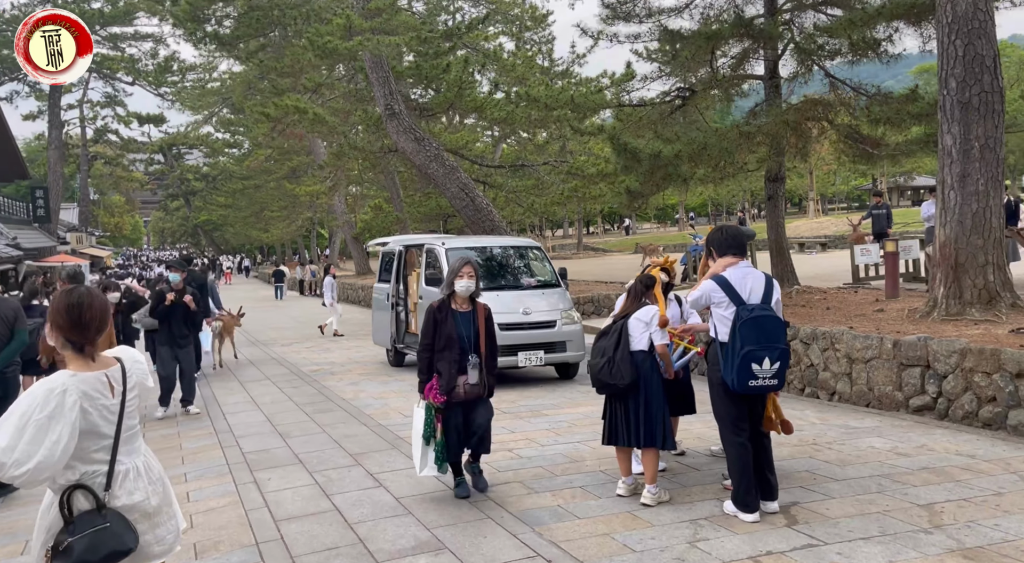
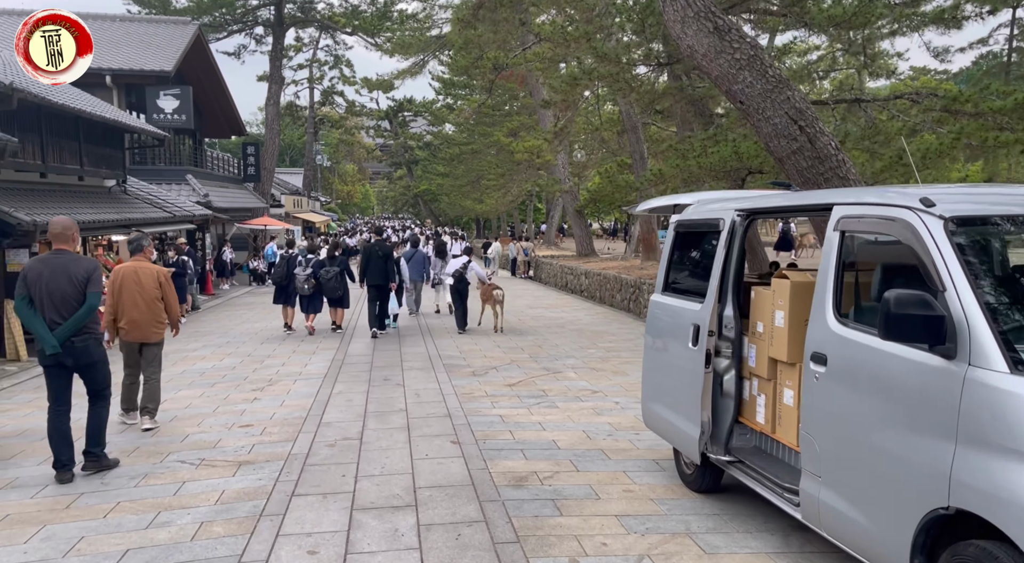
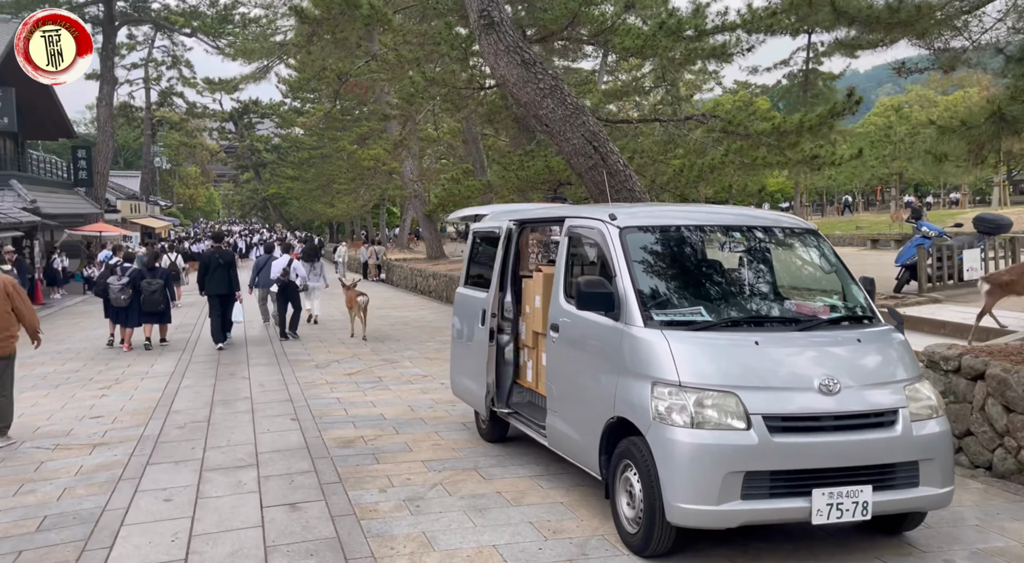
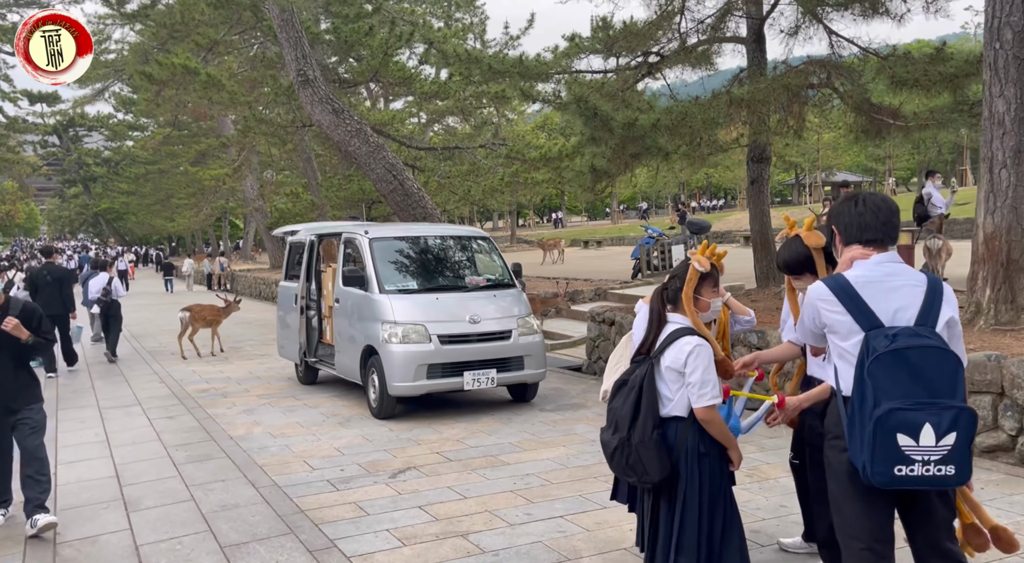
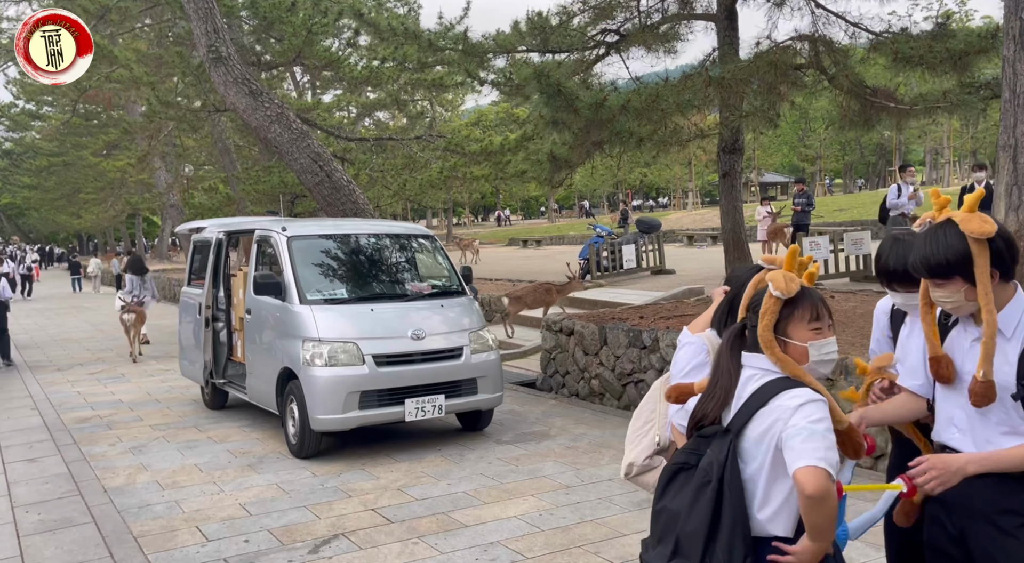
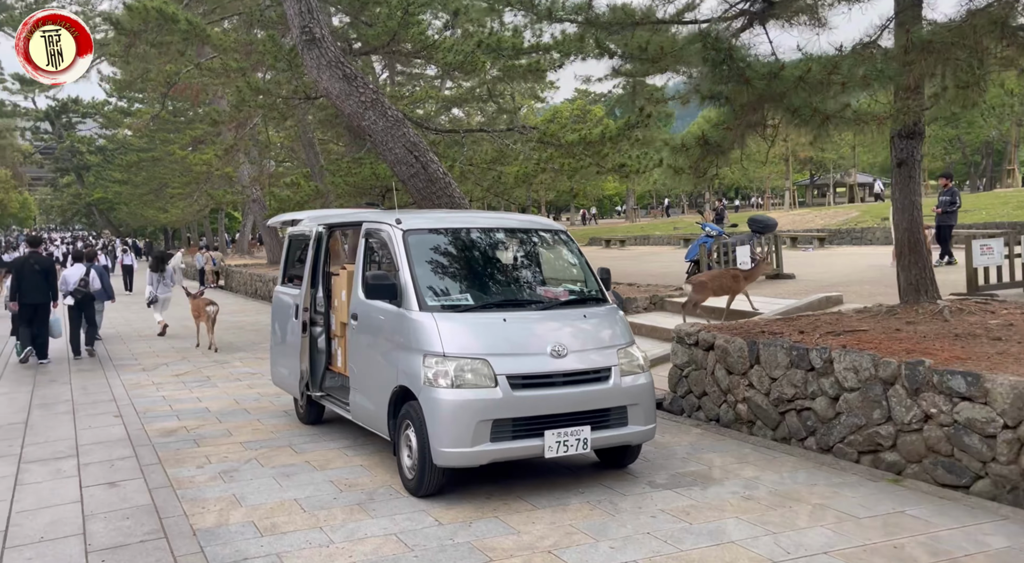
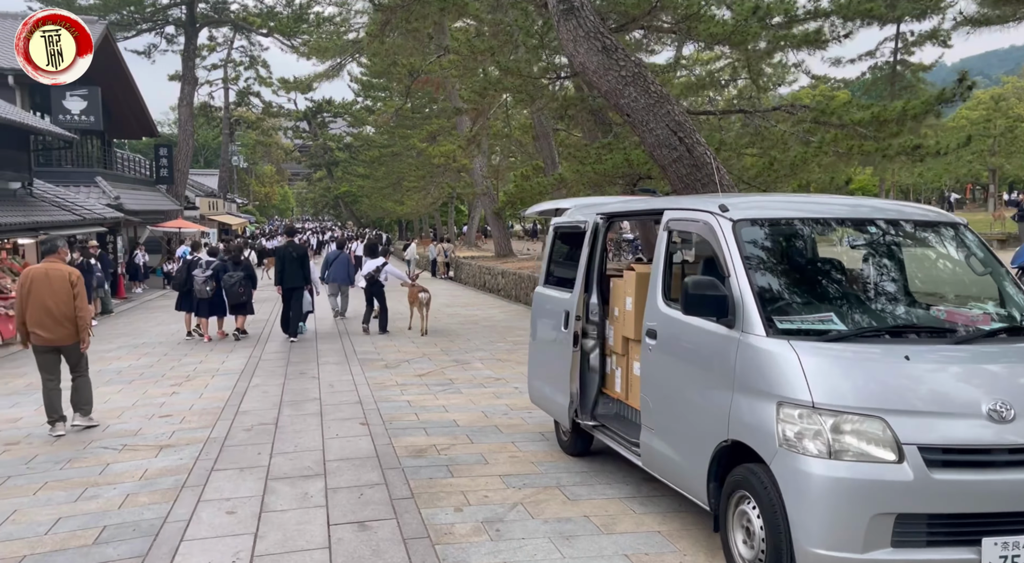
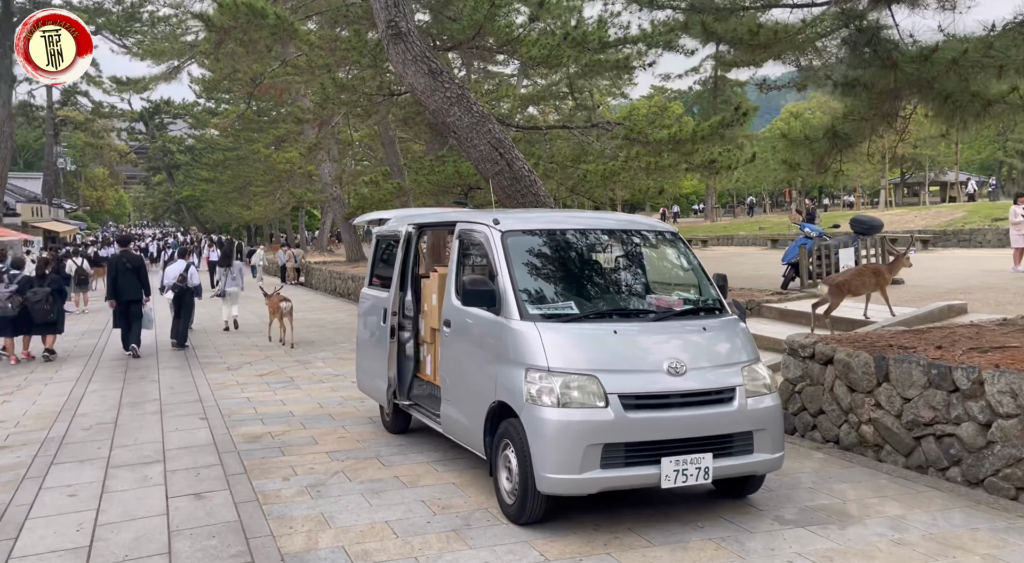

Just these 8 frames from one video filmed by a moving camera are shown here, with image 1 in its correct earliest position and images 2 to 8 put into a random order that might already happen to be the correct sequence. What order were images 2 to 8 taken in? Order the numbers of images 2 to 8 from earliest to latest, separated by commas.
4, 5, 6, 8, 3, 7, 2
